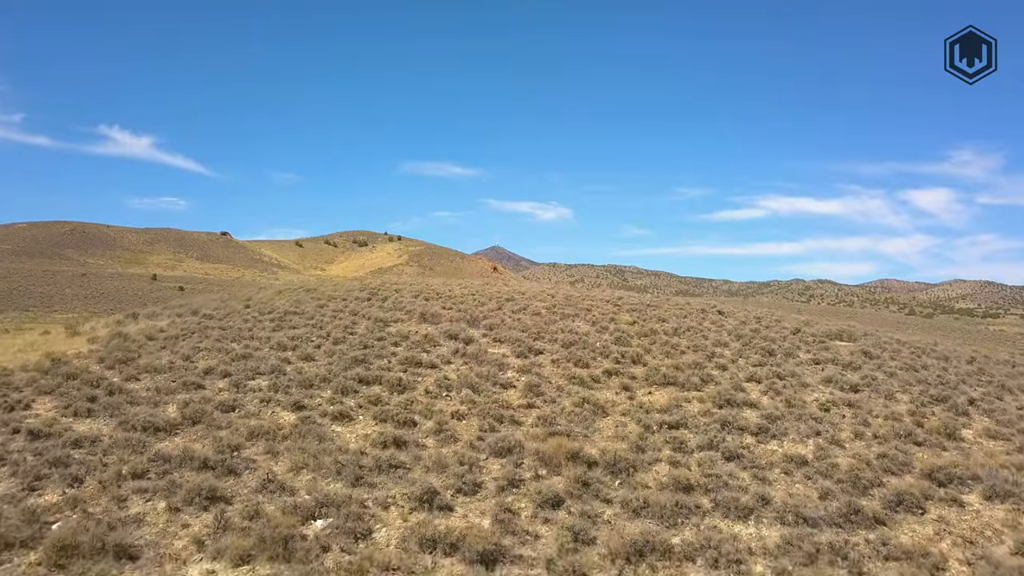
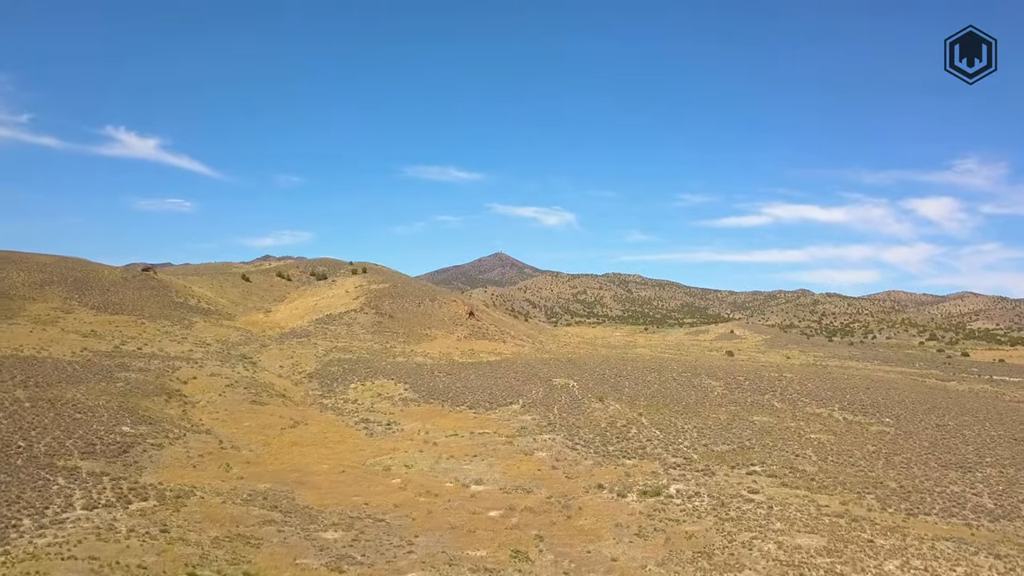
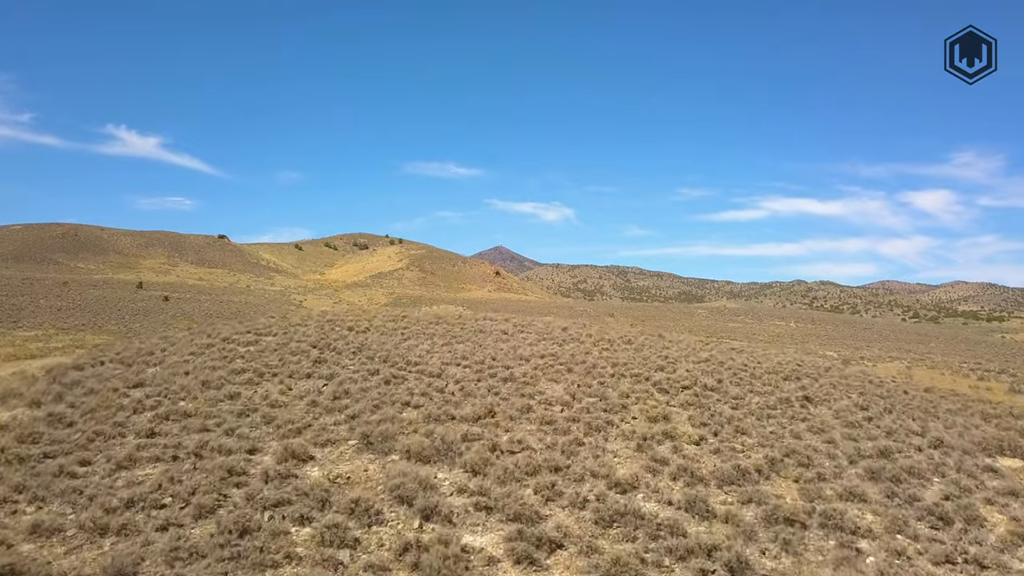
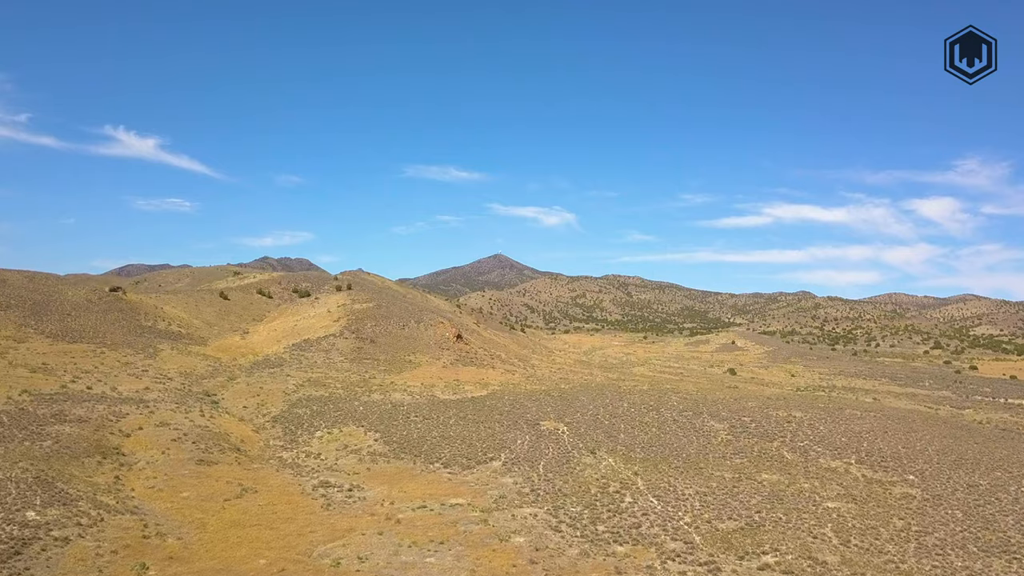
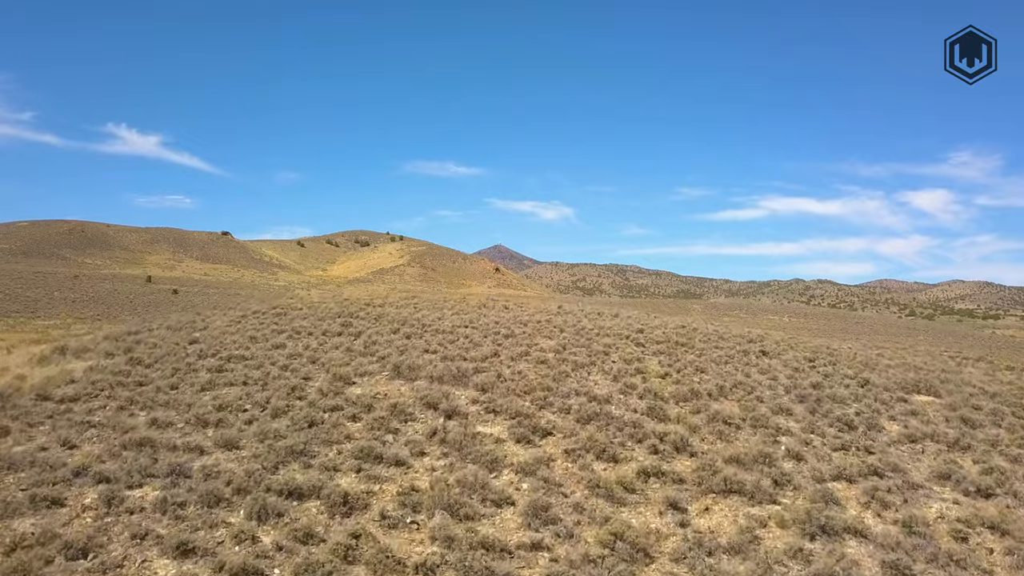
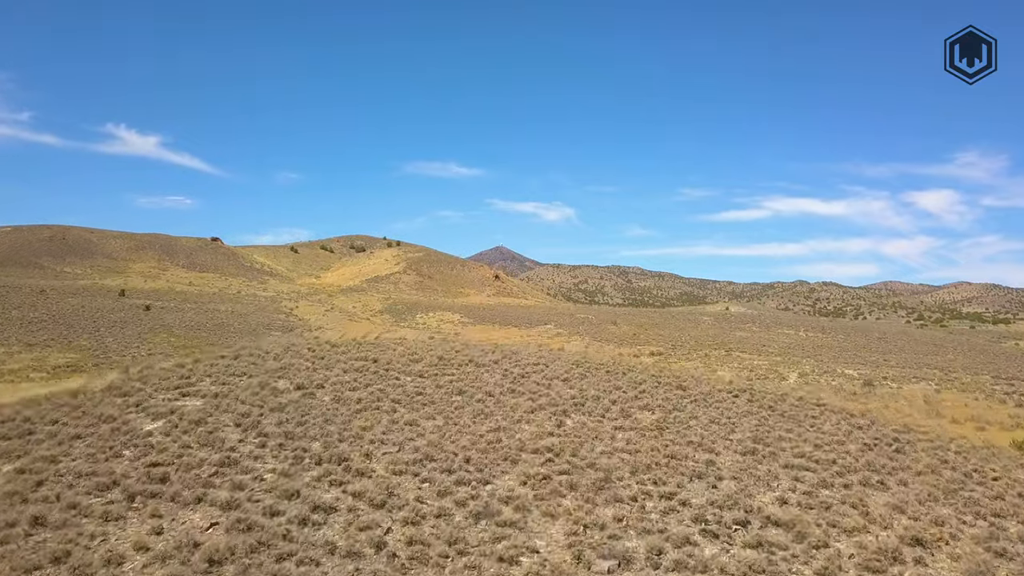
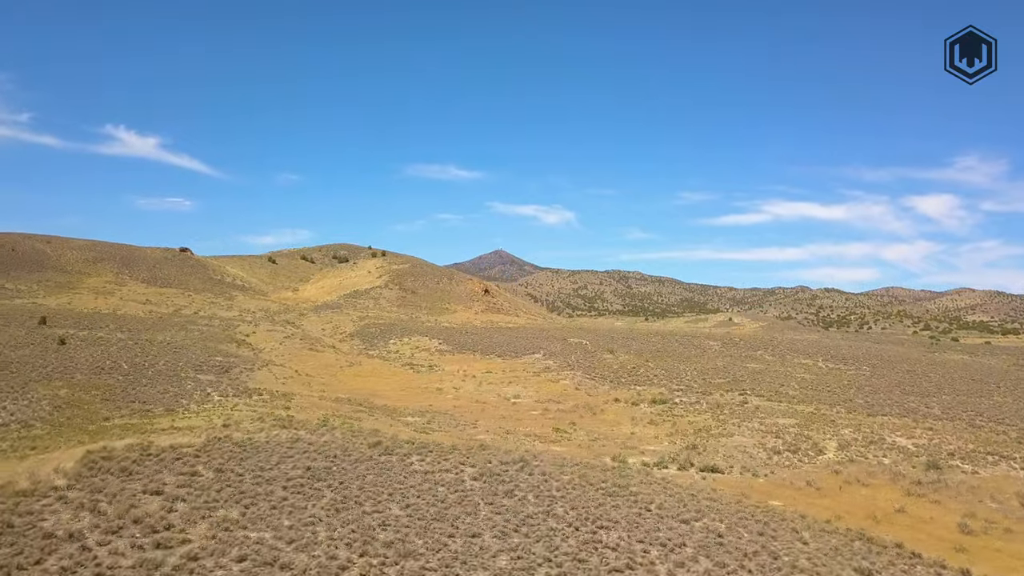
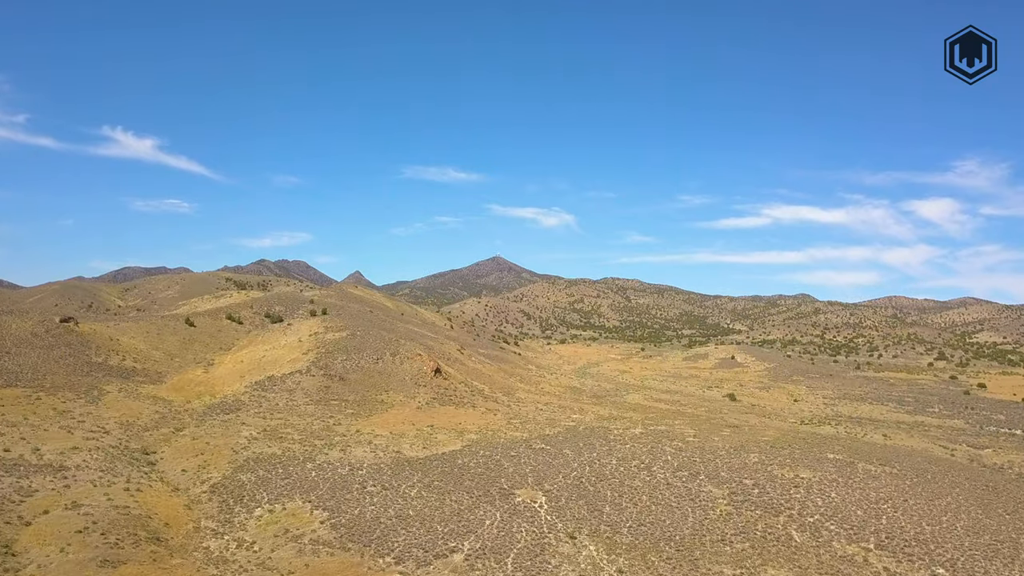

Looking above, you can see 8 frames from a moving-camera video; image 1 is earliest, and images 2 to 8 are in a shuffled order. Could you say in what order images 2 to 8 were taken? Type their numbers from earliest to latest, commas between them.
5, 3, 6, 7, 2, 4, 8
